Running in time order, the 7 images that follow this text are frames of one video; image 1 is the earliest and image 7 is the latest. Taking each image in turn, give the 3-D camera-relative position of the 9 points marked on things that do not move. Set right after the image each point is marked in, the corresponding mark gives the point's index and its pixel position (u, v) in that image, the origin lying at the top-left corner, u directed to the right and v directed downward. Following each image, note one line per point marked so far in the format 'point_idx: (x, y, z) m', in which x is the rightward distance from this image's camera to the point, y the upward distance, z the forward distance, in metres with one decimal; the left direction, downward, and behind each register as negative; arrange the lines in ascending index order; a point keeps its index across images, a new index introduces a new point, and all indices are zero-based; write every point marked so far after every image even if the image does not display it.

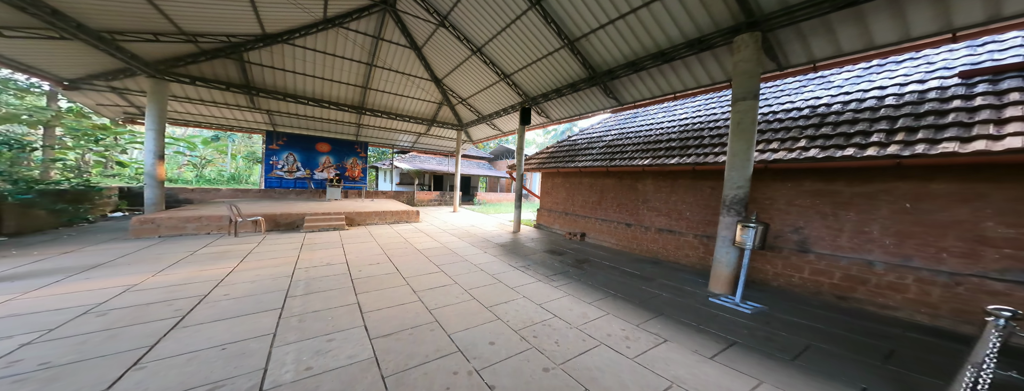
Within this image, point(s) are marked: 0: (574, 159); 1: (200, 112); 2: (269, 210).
0: (+1.5, +0.9, +6.1) m
1: (-10.8, +2.9, +8.4) m
2: (-6.6, -0.4, +6.8) m
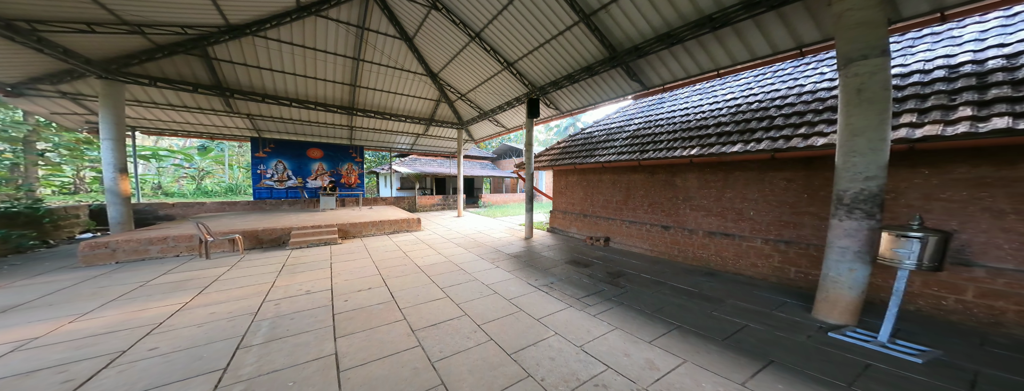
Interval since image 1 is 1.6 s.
0: (+1.8, +0.9, +5.3) m
1: (-10.6, +2.4, +7.7) m
2: (-6.3, -0.7, +6.0) m
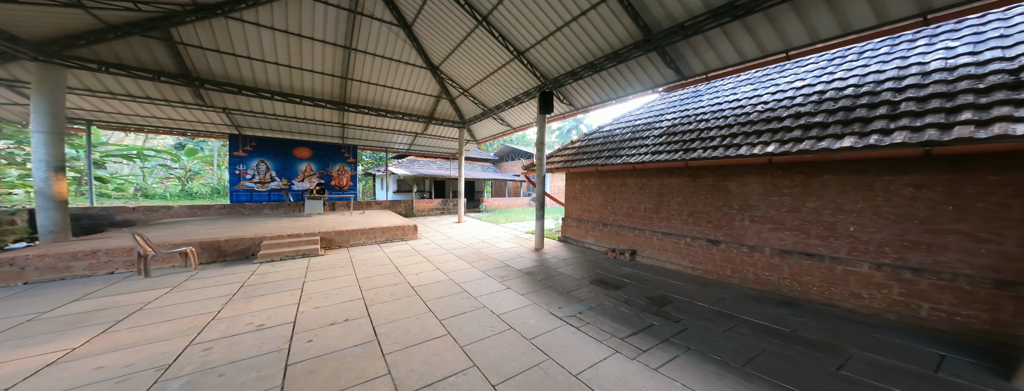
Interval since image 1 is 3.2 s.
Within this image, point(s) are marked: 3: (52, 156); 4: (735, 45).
0: (+2.0, +0.8, +4.6) m
1: (-10.4, +2.3, +6.9) m
2: (-6.2, -0.8, +5.2) m
3: (-8.5, +0.7, +4.6) m
4: (+3.0, +2.0, +3.3) m
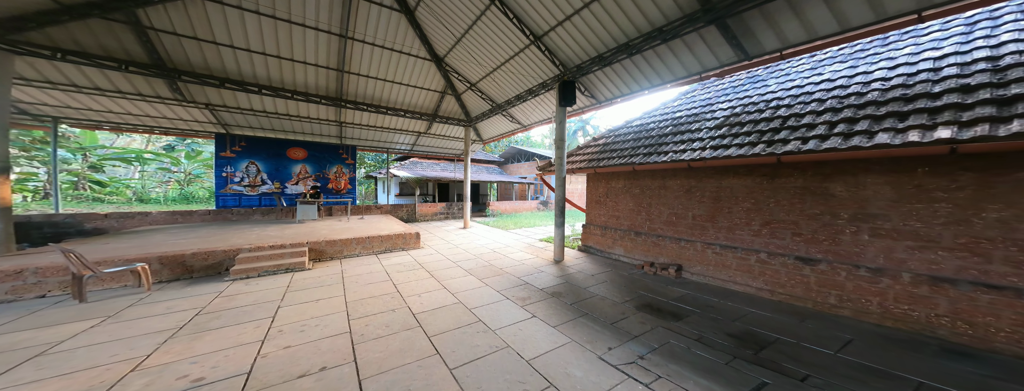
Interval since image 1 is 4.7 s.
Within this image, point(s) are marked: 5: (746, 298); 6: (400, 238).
0: (+2.3, +0.7, +3.9) m
1: (-10.1, +2.2, +6.2) m
2: (-5.8, -0.9, +4.5) m
3: (-8.2, +0.6, +3.9) m
4: (+3.3, +2.0, +2.6) m
5: (+2.9, -1.3, +3.1) m
6: (-2.8, -1.0, +6.0) m
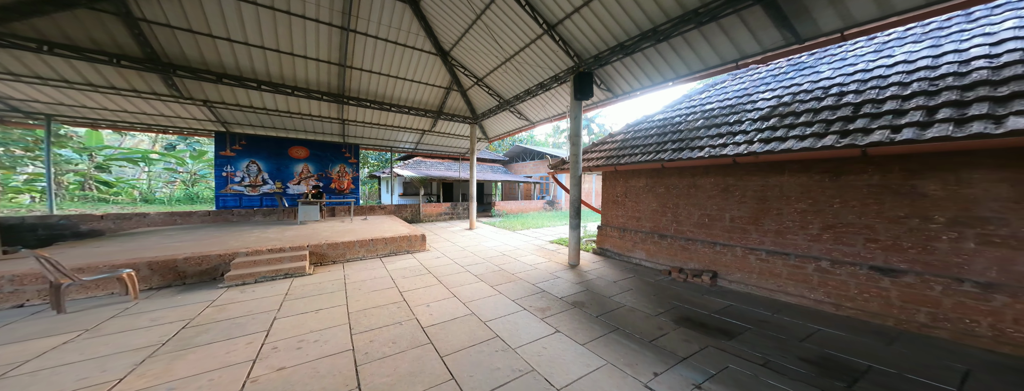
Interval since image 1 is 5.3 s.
0: (+2.5, +0.7, +3.5) m
1: (-9.8, +2.2, +6.0) m
2: (-5.6, -0.9, +4.2) m
3: (-7.9, +0.6, +3.6) m
4: (+3.5, +2.0, +2.3) m
5: (+3.1, -1.3, +2.7) m
6: (-2.5, -1.0, +5.7) m
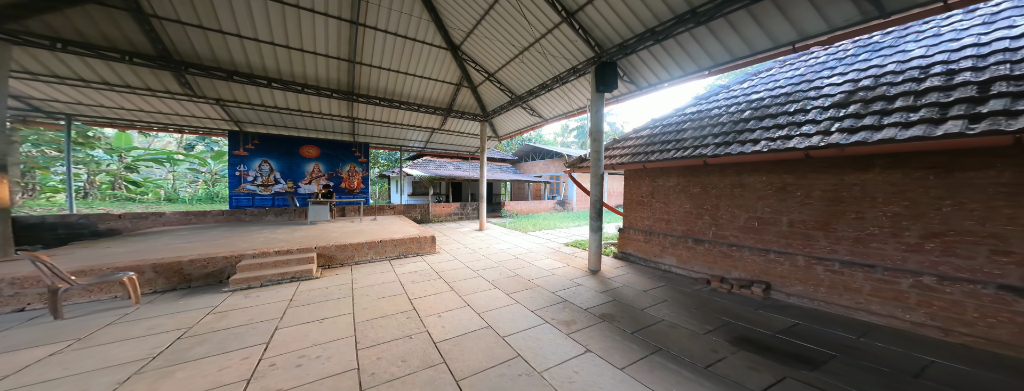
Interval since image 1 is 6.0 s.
0: (+2.8, +0.7, +3.1) m
1: (-9.5, +2.2, +6.0) m
2: (-5.3, -0.9, +4.1) m
3: (-7.7, +0.6, +3.6) m
4: (+3.8, +2.0, +1.8) m
5: (+3.4, -1.3, +2.3) m
6: (-2.2, -1.0, +5.5) m
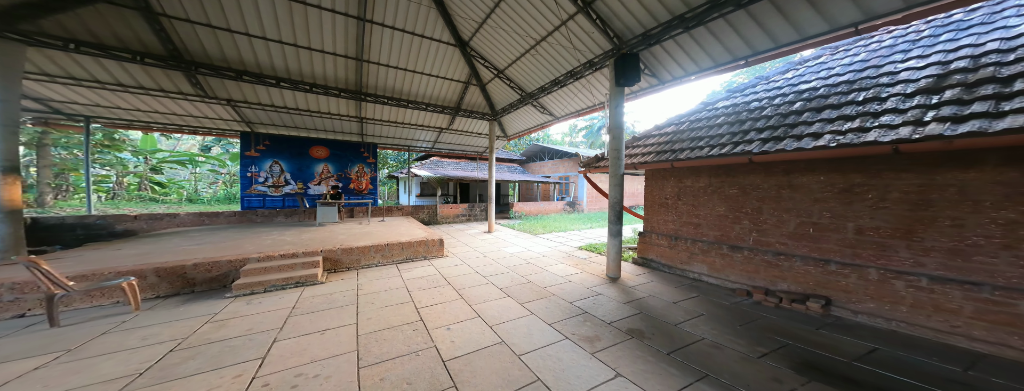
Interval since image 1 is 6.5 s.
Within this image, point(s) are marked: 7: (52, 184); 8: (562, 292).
0: (+3.0, +0.7, +2.7) m
1: (-9.2, +2.2, +6.1) m
2: (-5.1, -0.9, +4.0) m
3: (-7.5, +0.6, +3.6) m
4: (+3.9, +2.0, +1.4) m
5: (+3.5, -1.3, +1.9) m
6: (-1.9, -1.0, +5.3) m
7: (-18.8, +0.5, +10.2) m
8: (+0.8, -1.5, +3.9) m
